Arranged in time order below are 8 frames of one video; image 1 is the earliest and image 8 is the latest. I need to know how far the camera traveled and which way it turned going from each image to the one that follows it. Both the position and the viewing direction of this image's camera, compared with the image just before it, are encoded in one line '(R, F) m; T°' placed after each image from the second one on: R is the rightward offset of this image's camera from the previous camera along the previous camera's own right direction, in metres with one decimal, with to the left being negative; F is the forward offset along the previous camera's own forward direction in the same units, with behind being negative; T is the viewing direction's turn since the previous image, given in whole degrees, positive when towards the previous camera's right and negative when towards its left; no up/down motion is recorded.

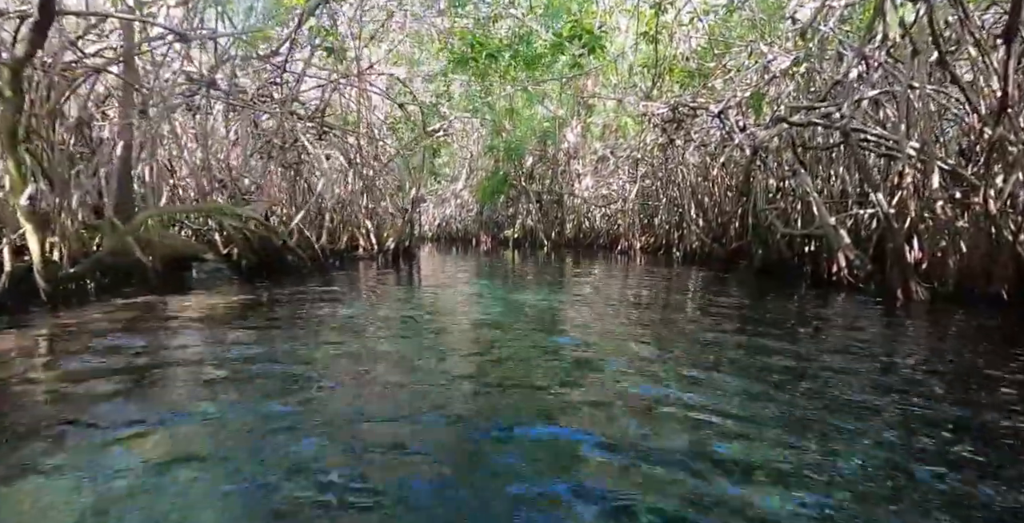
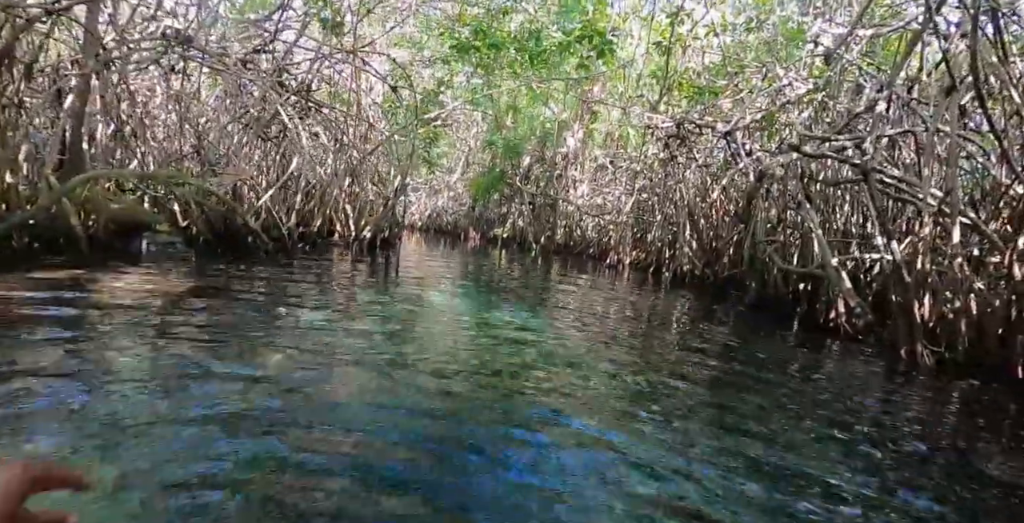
(+0.1, +0.4) m; +1°
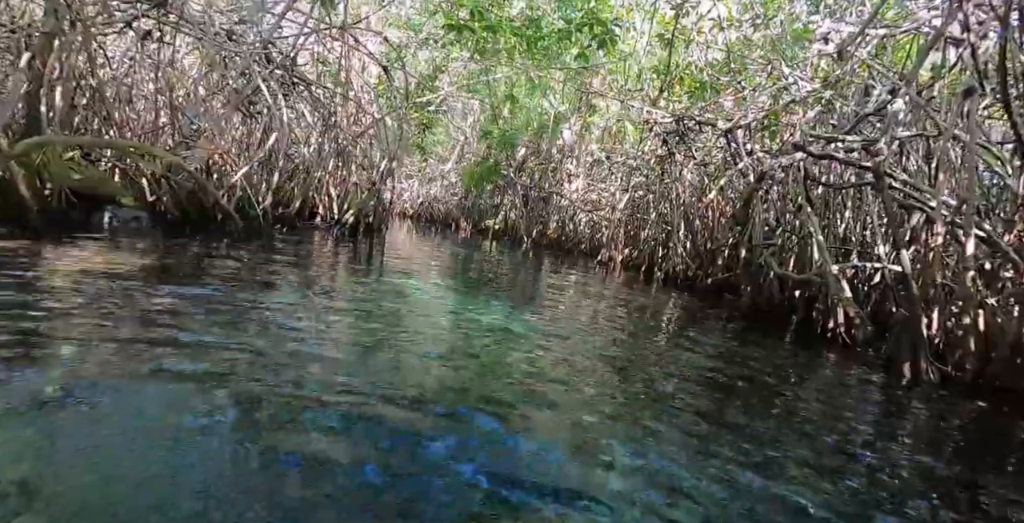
(+0.1, +0.3) m; +1°
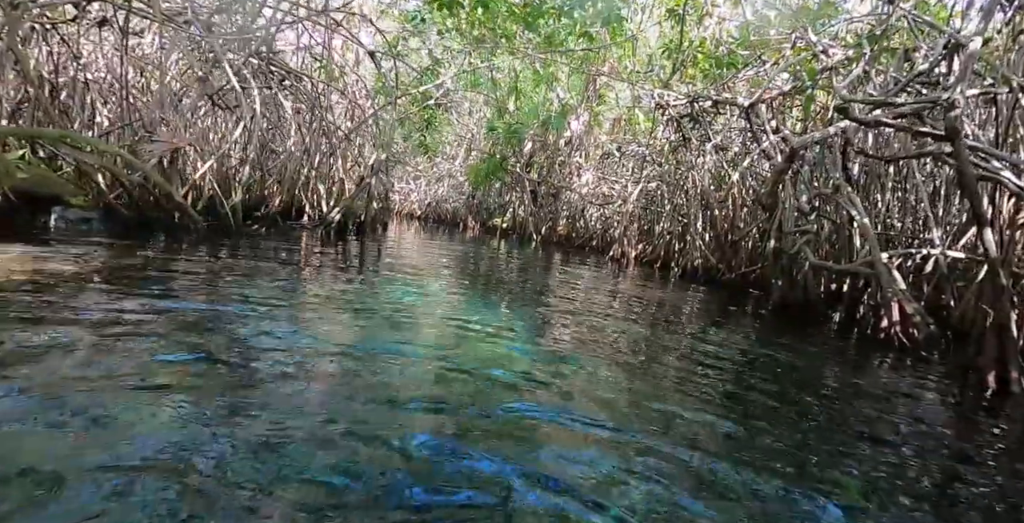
(+0.1, +0.6) m; -1°
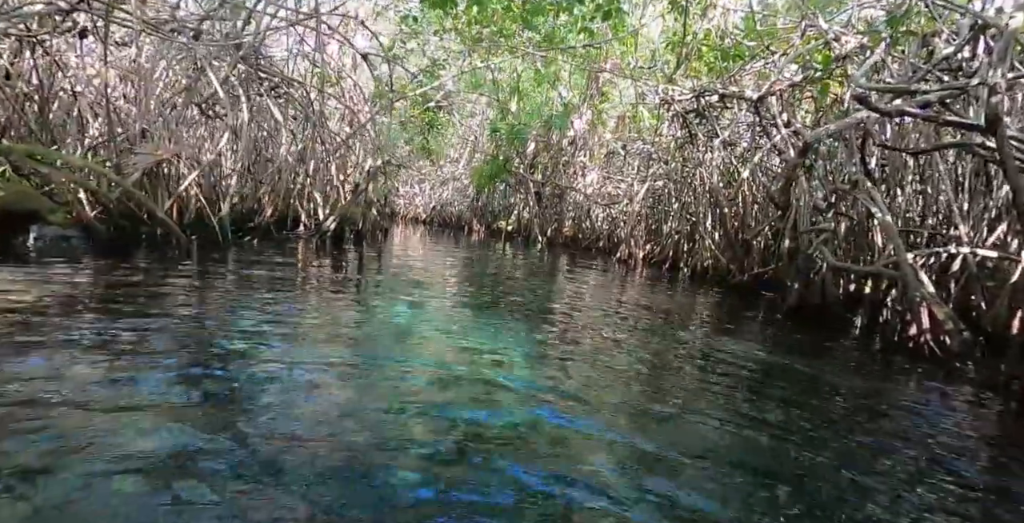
(+0.1, +0.2) m; -1°
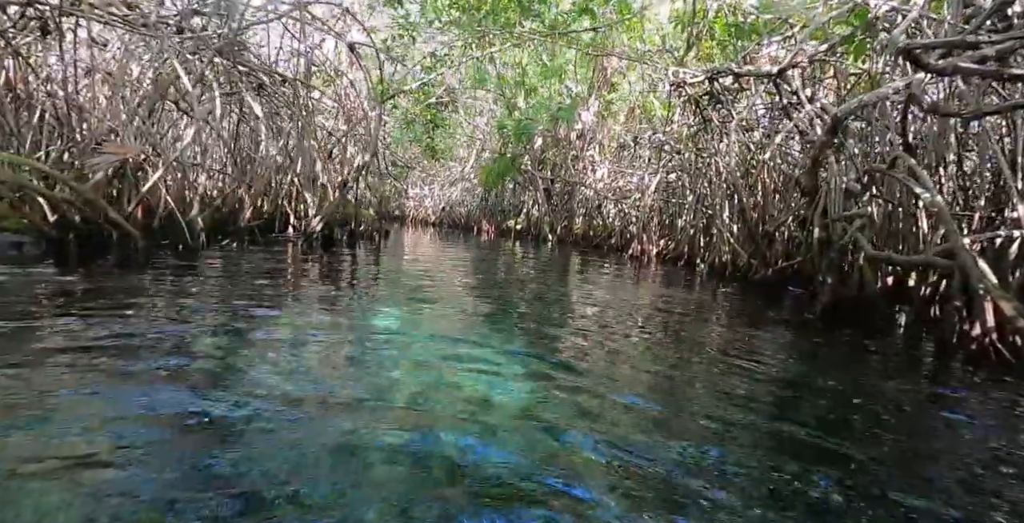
(+0.1, +0.5) m; -1°
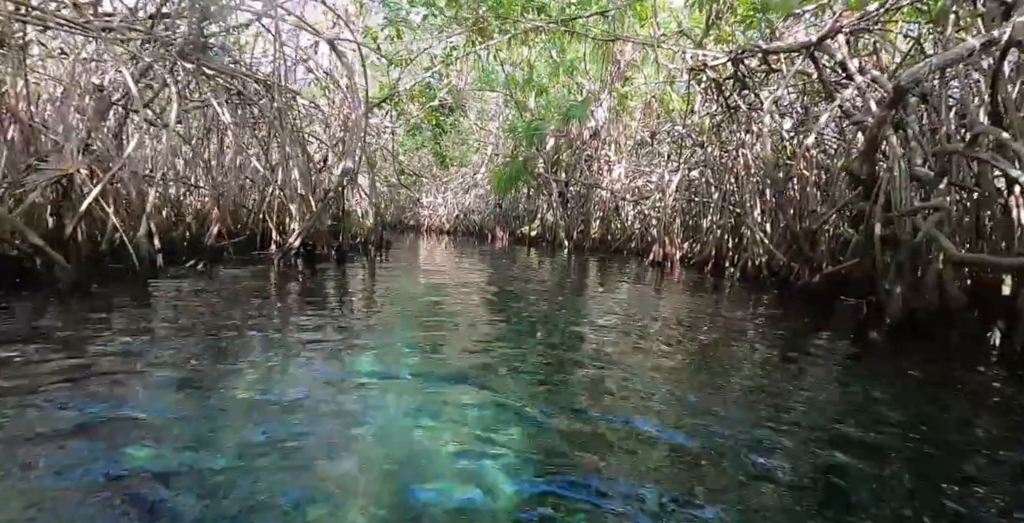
(+0.2, +0.7) m; -2°
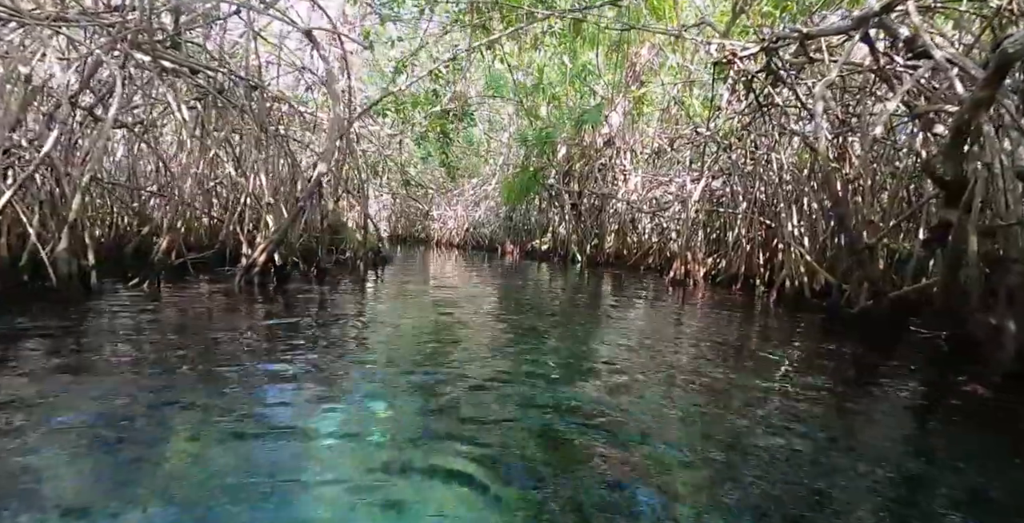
(+0.1, +0.8) m; -1°
